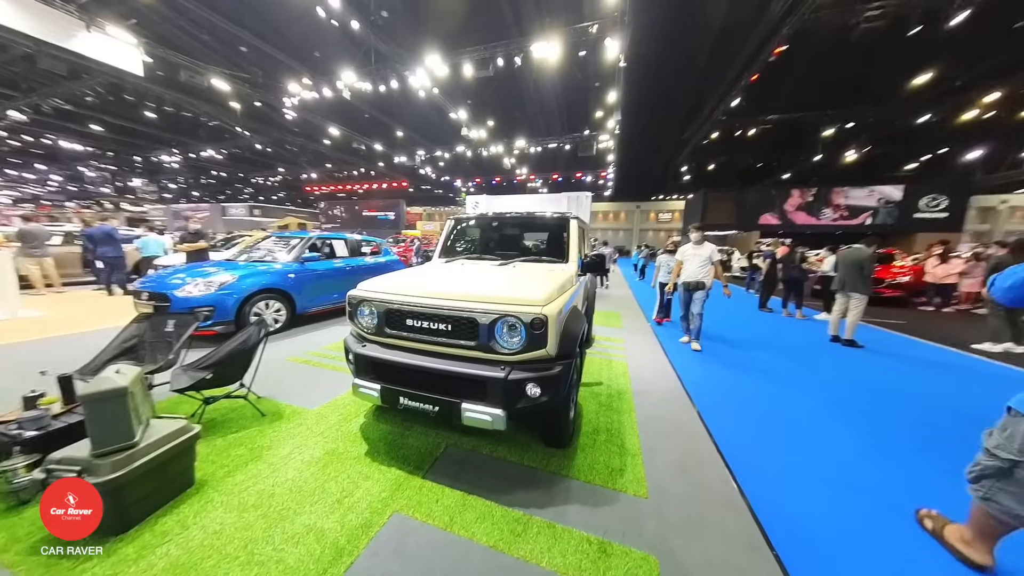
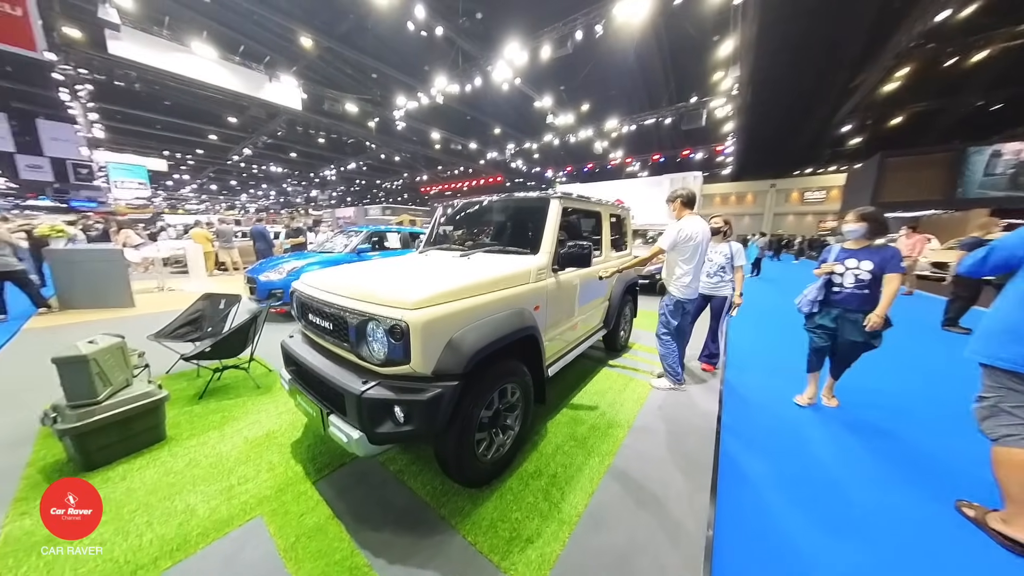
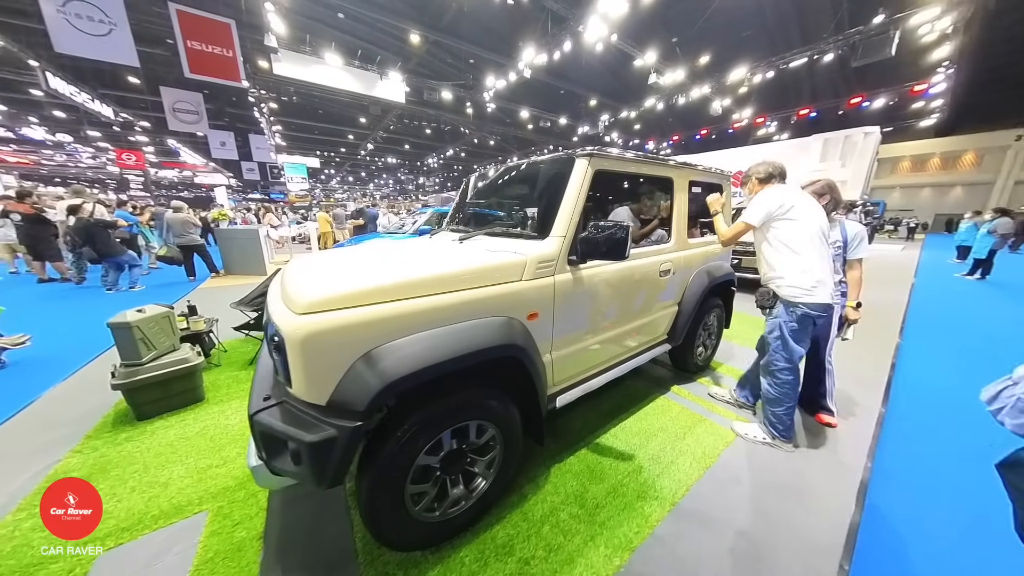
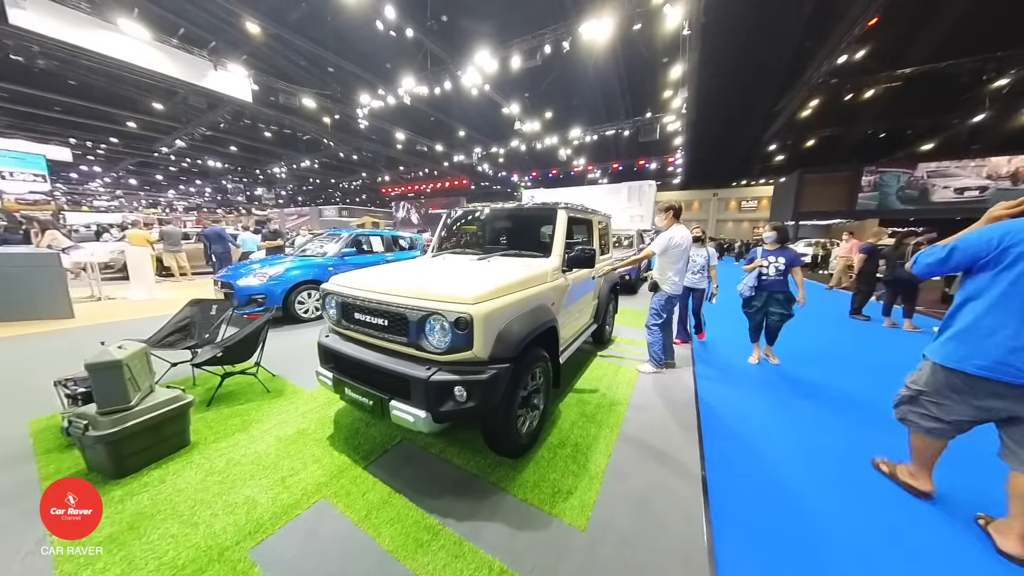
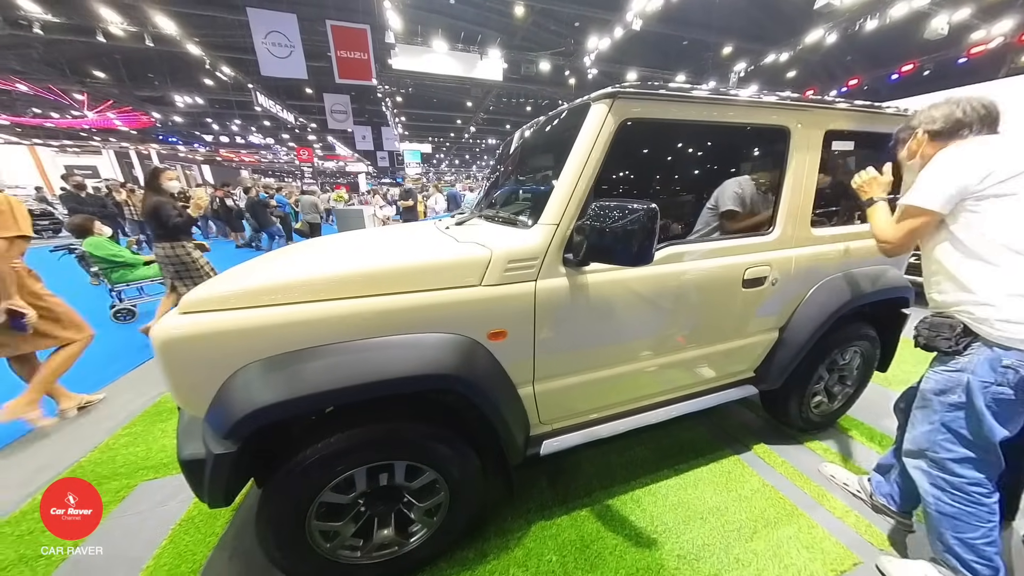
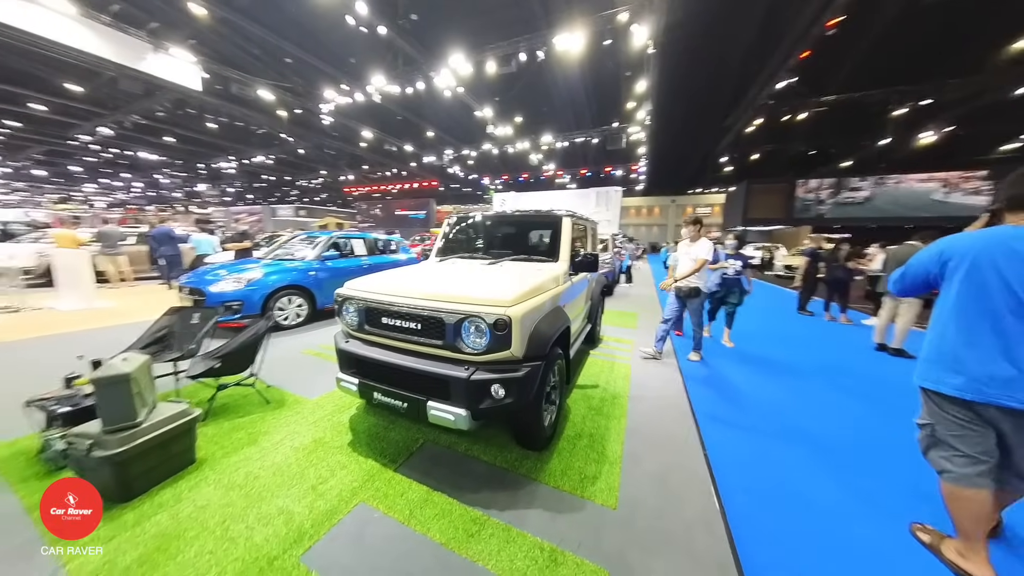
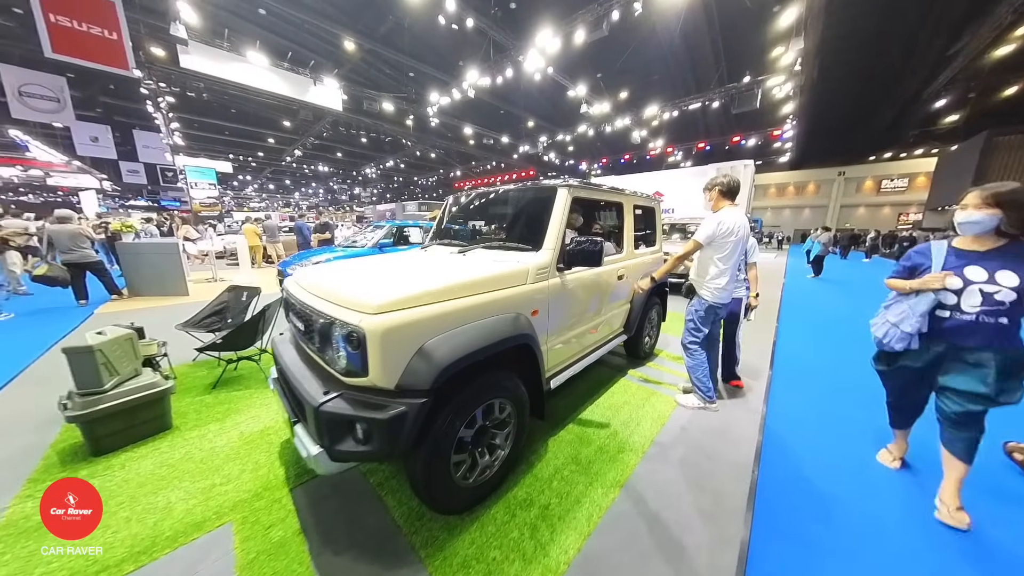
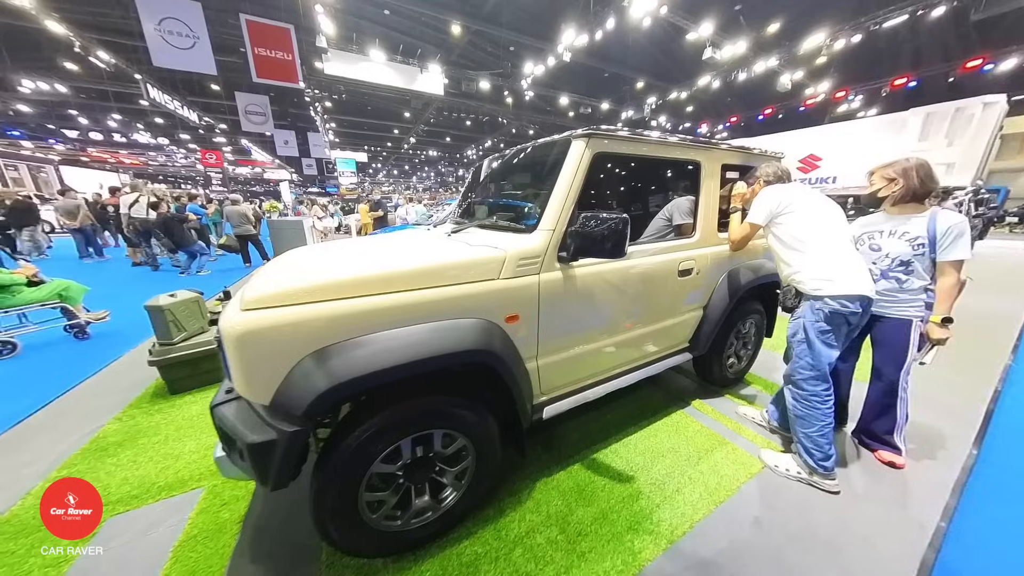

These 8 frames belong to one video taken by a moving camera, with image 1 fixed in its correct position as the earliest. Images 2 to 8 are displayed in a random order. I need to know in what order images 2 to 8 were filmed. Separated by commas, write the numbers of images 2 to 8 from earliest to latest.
6, 4, 2, 7, 3, 8, 5
